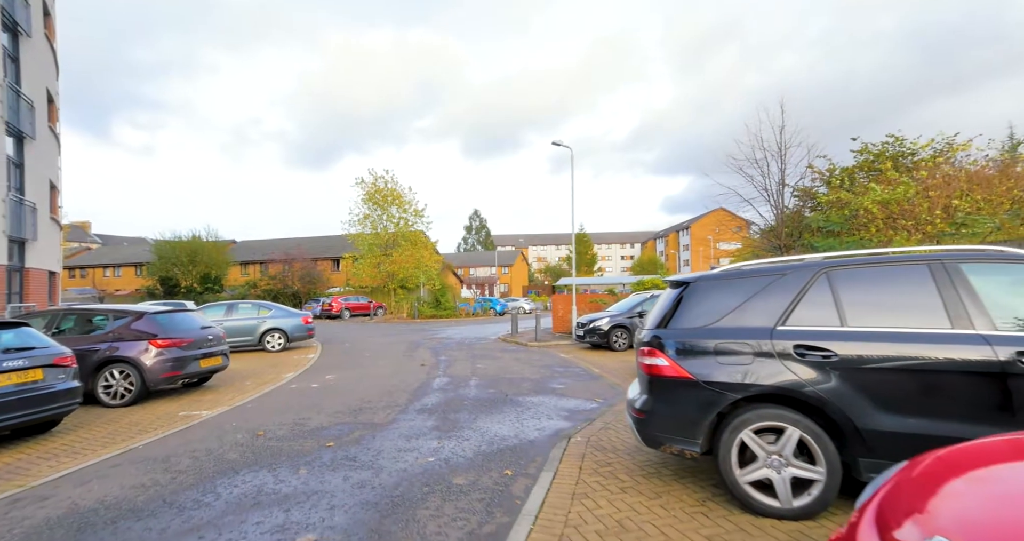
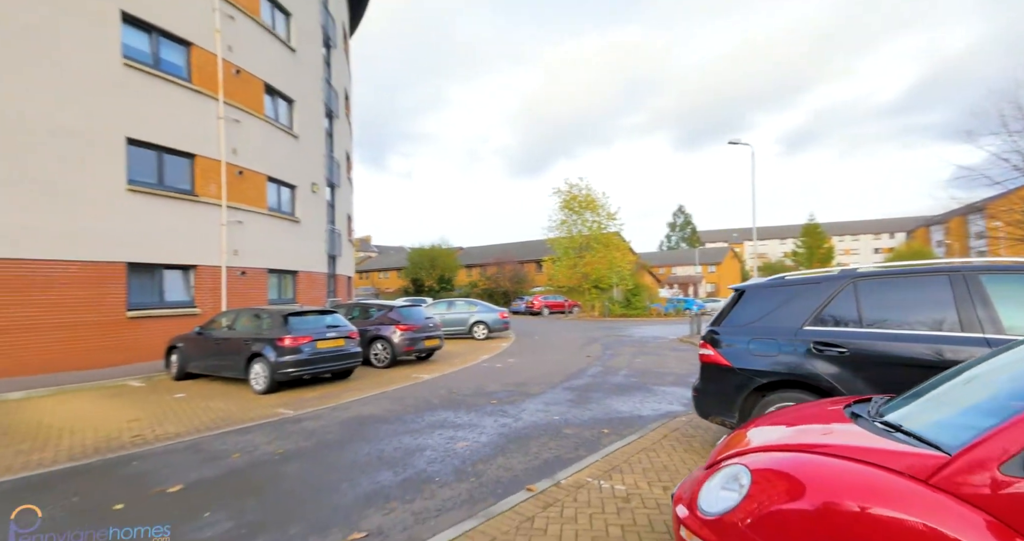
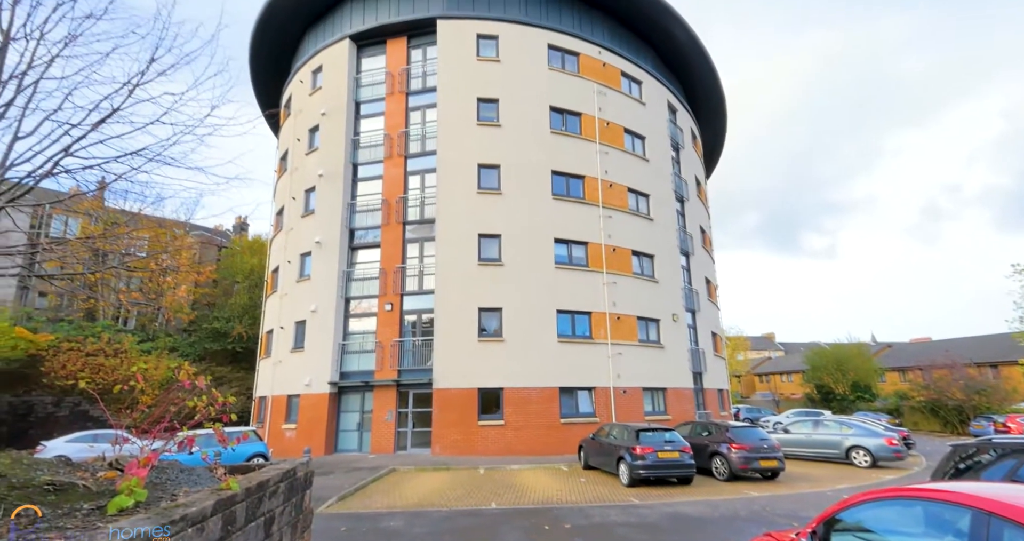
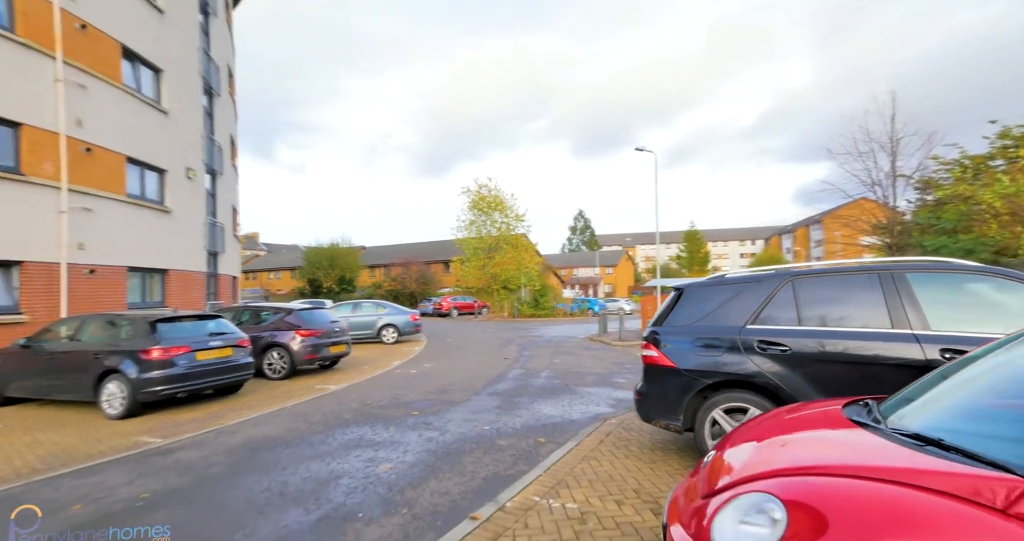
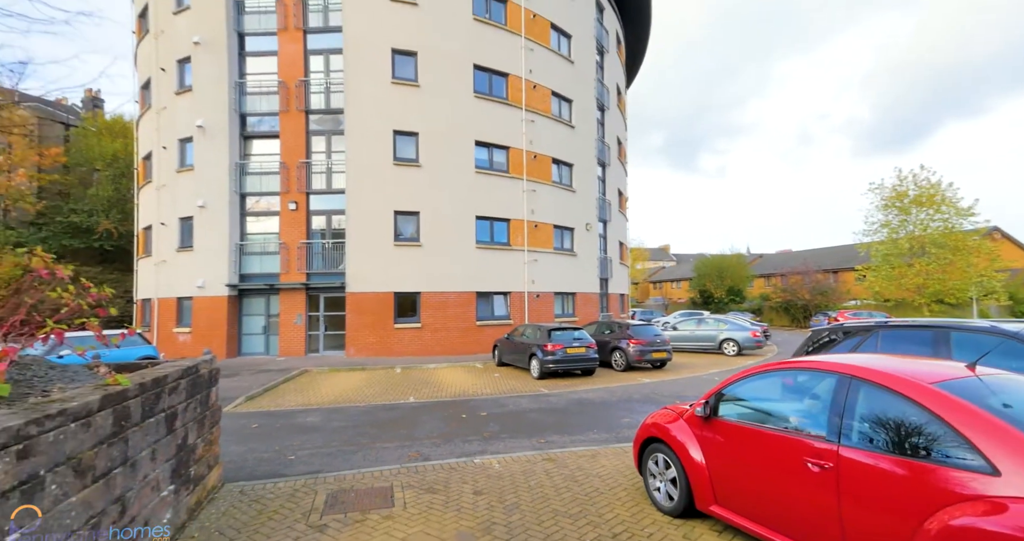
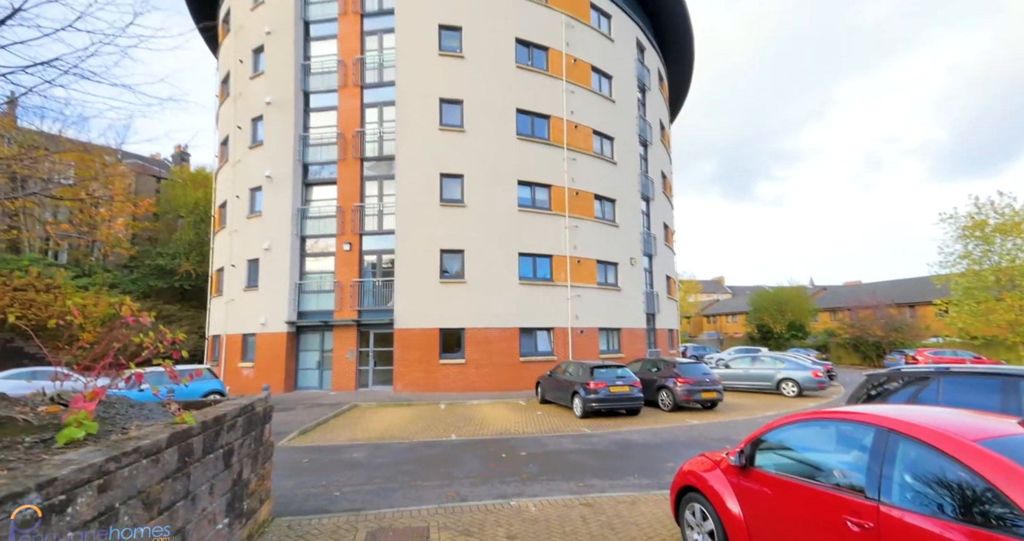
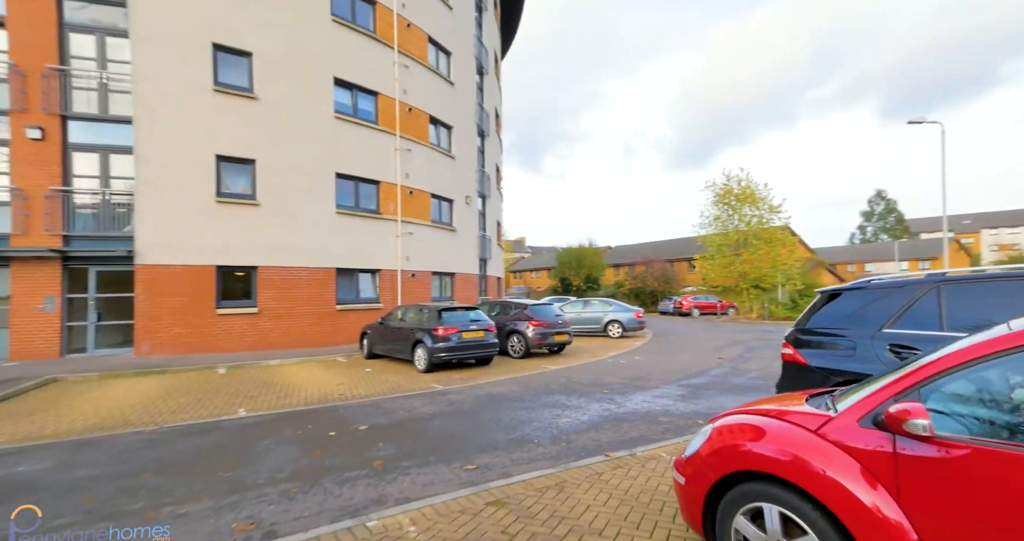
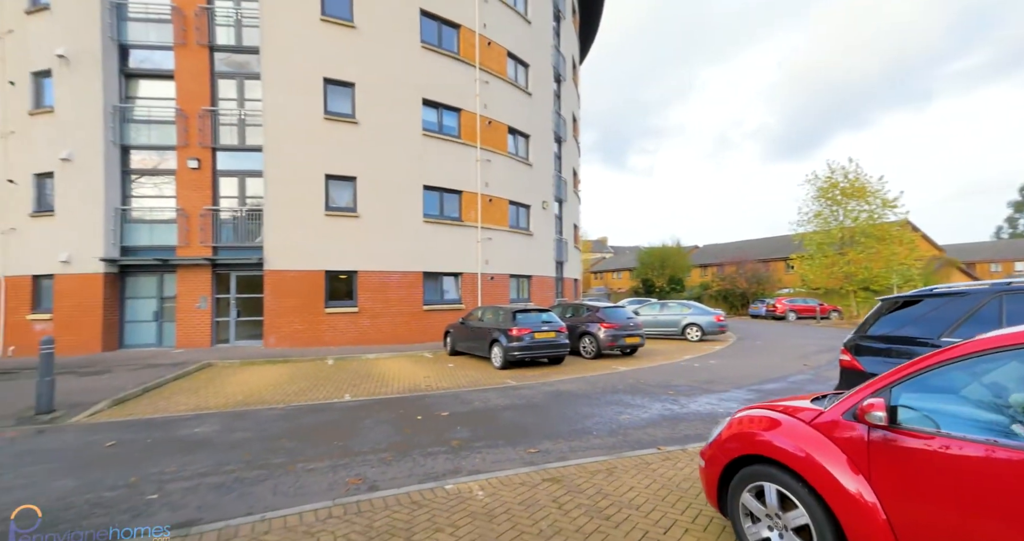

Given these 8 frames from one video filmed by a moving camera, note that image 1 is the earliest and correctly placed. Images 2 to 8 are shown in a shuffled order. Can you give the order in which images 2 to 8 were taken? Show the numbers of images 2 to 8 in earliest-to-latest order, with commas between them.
4, 2, 7, 8, 5, 6, 3
